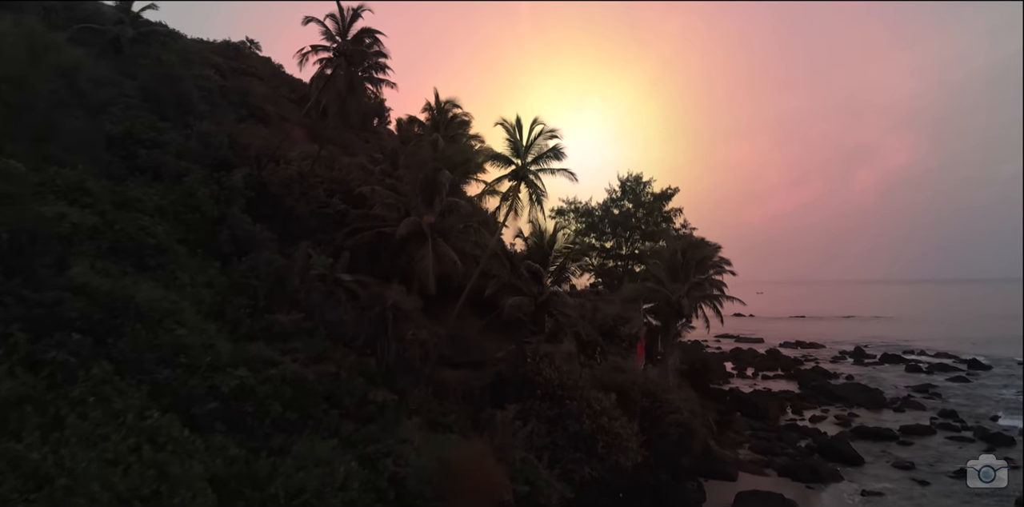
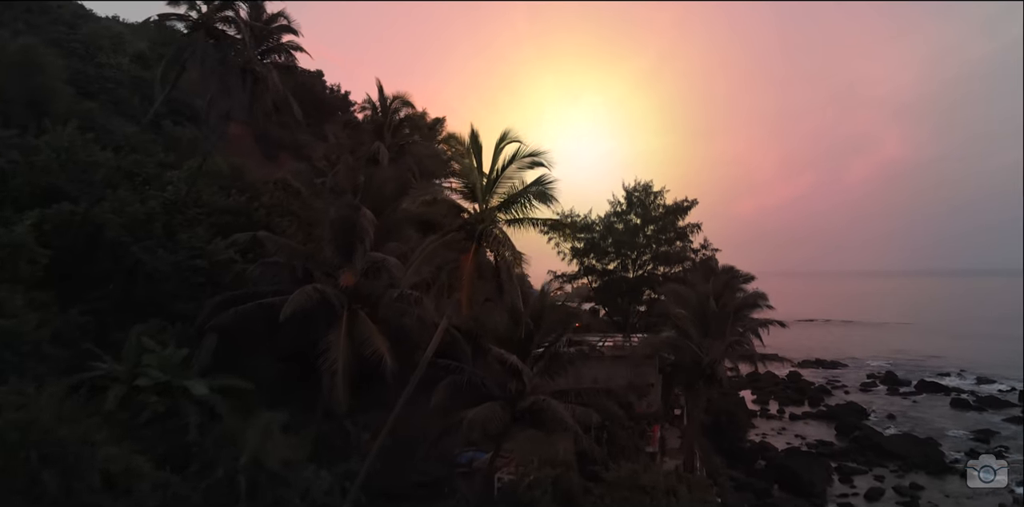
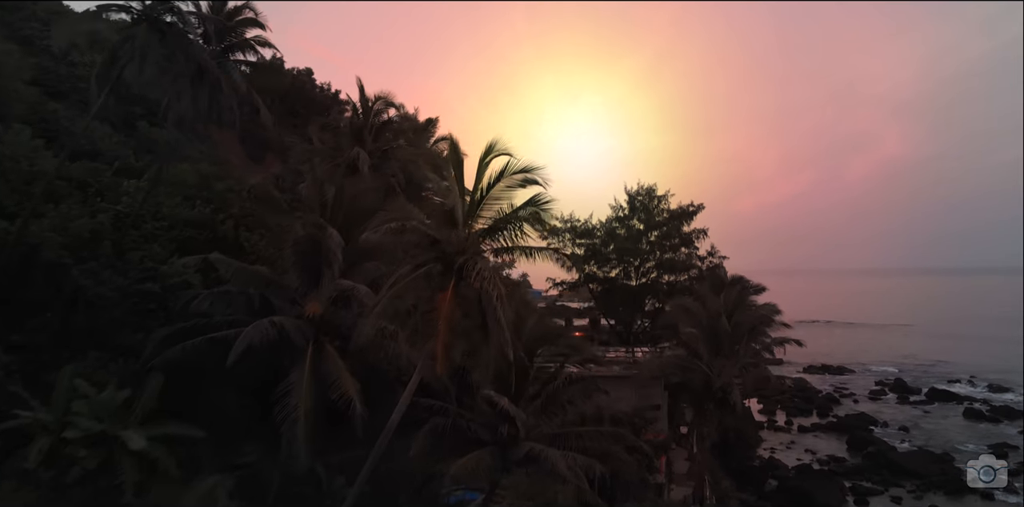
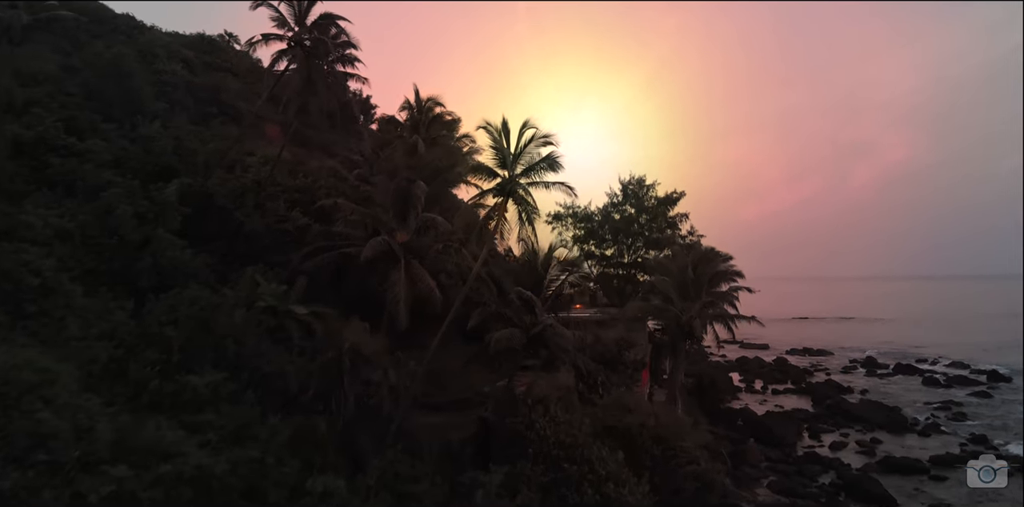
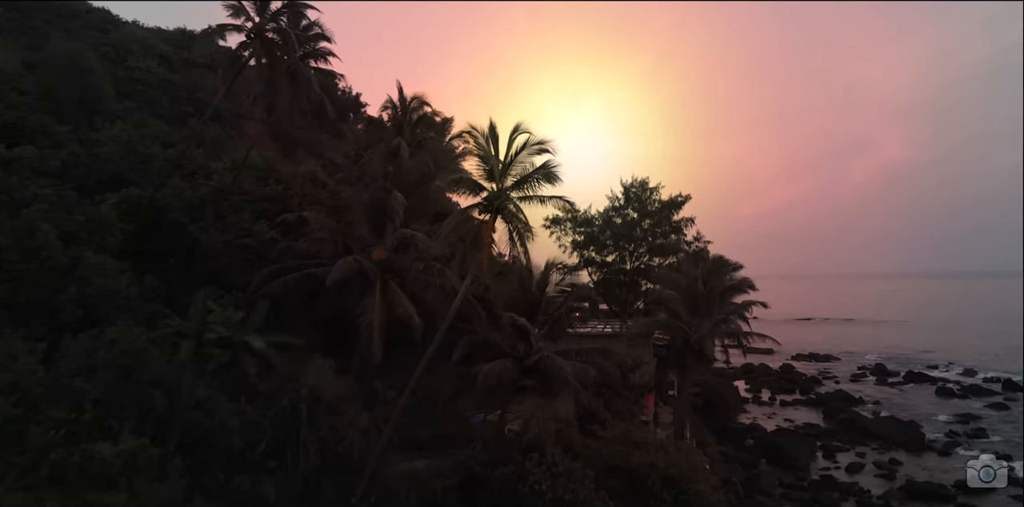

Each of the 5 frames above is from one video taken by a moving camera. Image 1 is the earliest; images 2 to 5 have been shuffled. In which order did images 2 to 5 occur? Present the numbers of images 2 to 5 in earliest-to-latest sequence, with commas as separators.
4, 5, 2, 3
